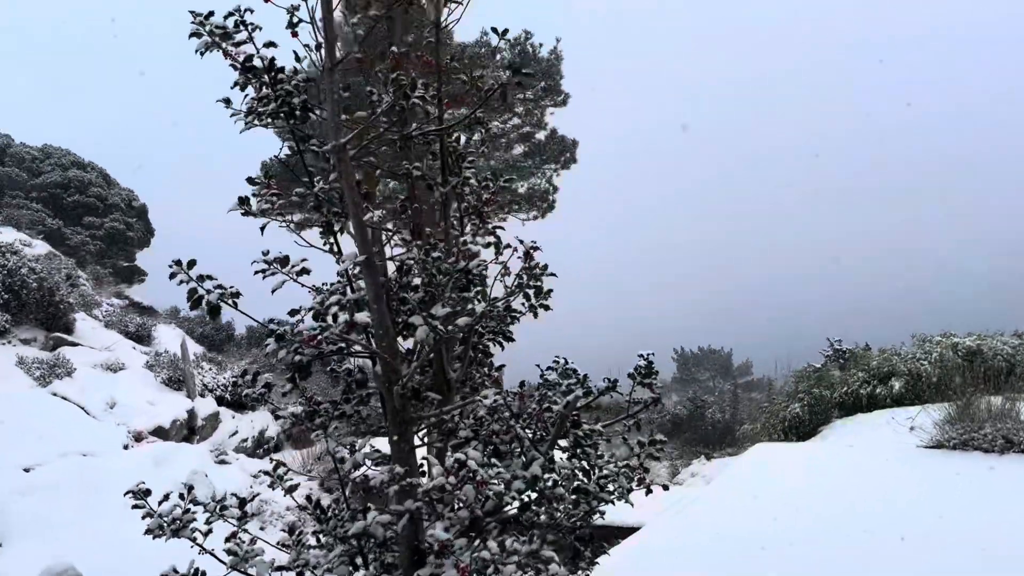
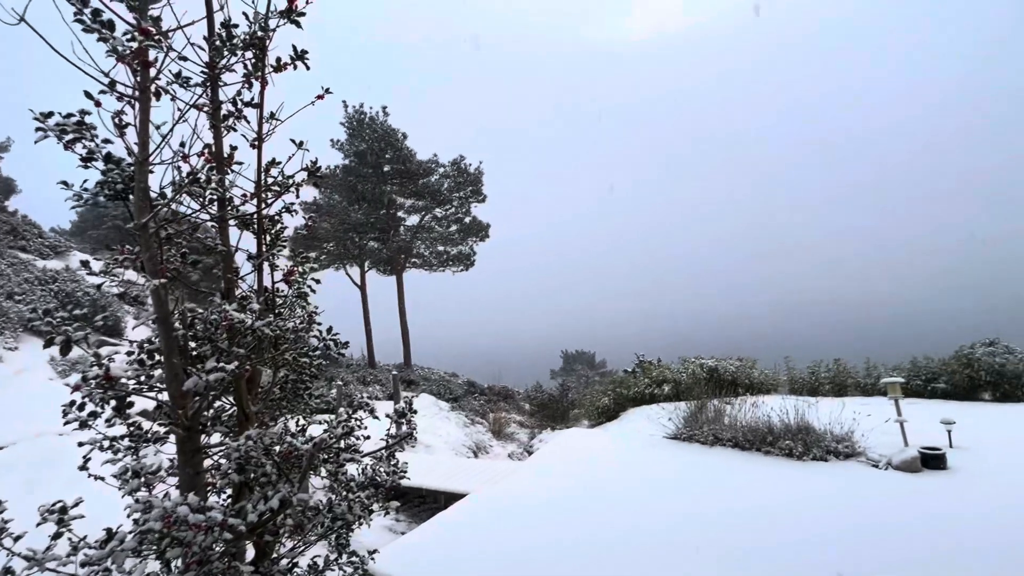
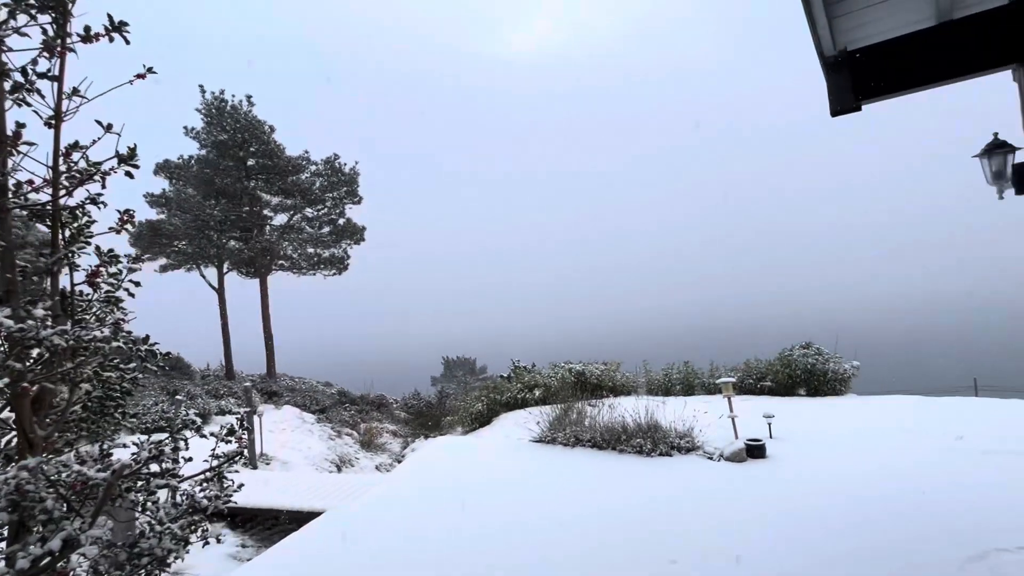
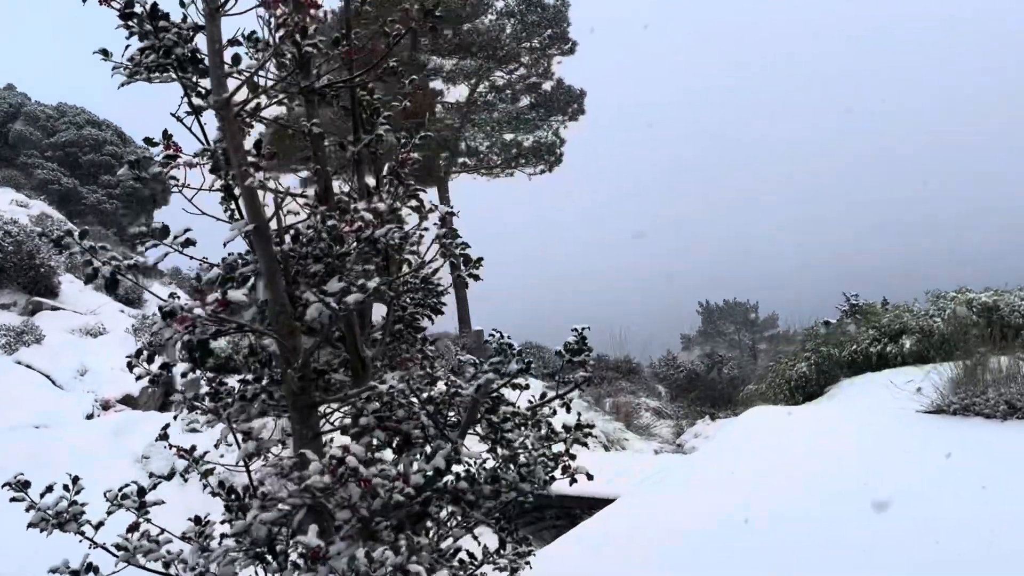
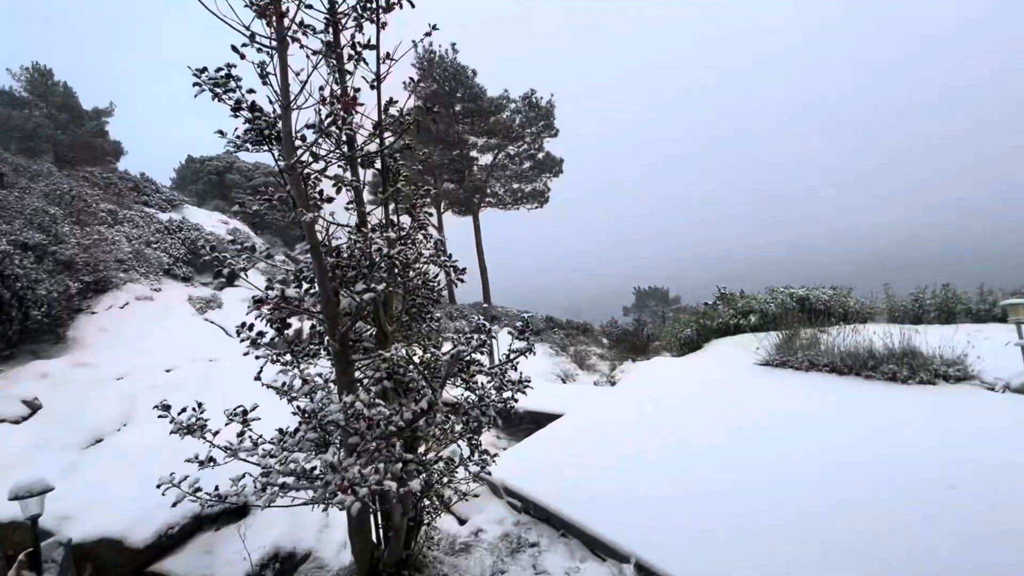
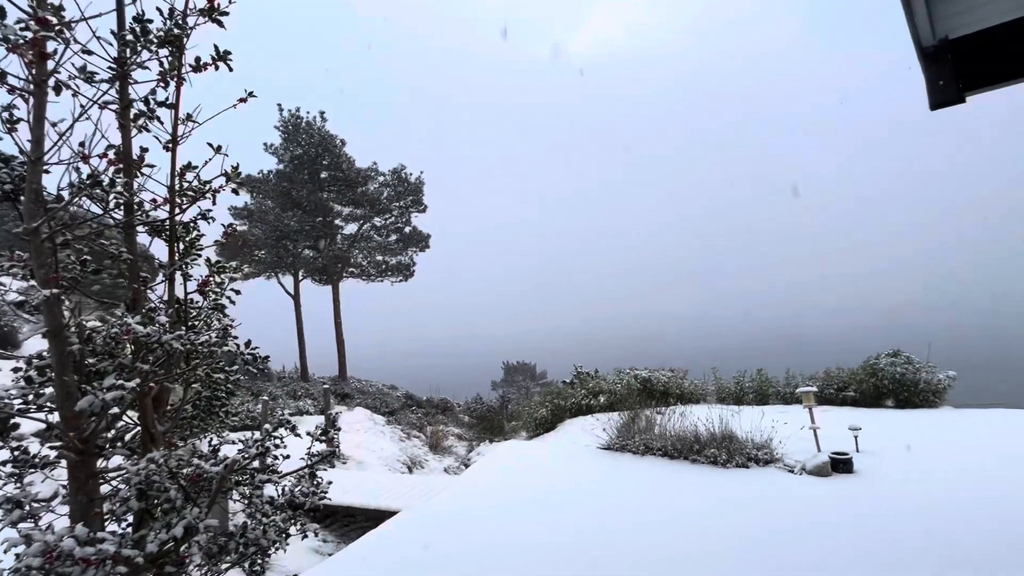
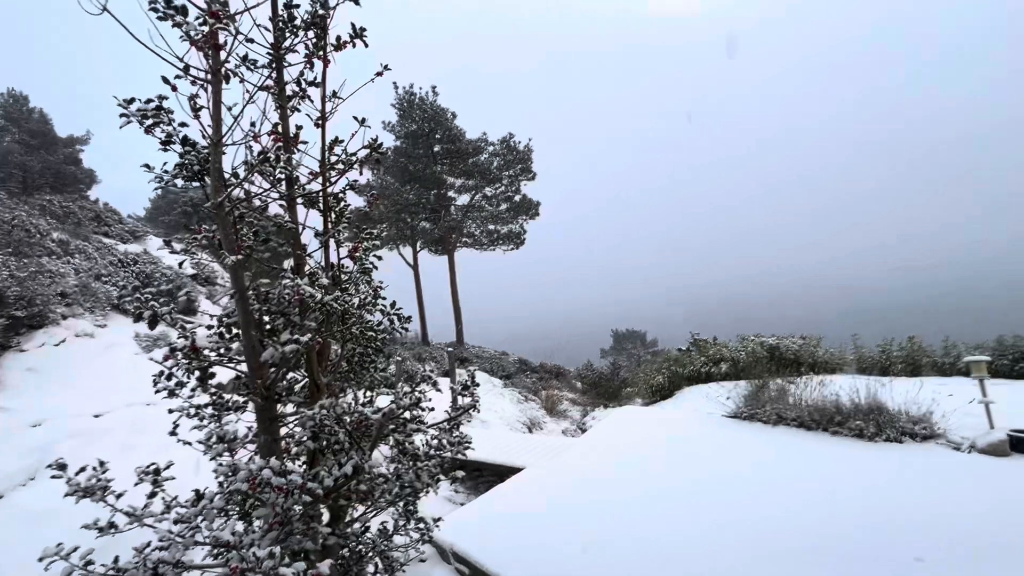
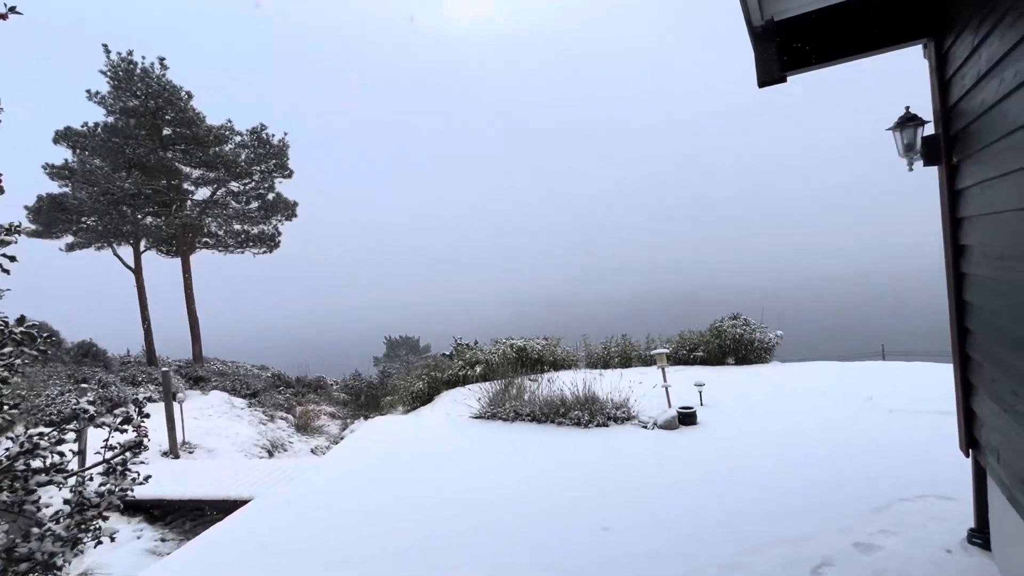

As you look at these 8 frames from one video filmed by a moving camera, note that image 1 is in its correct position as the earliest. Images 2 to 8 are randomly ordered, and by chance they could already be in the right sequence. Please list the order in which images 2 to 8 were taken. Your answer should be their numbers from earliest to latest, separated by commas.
4, 5, 7, 2, 6, 3, 8
